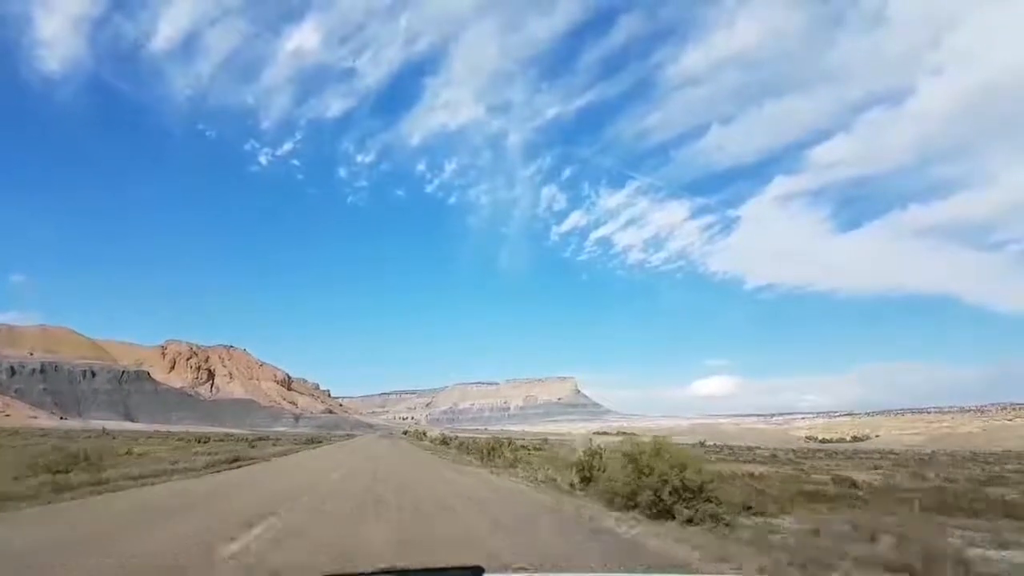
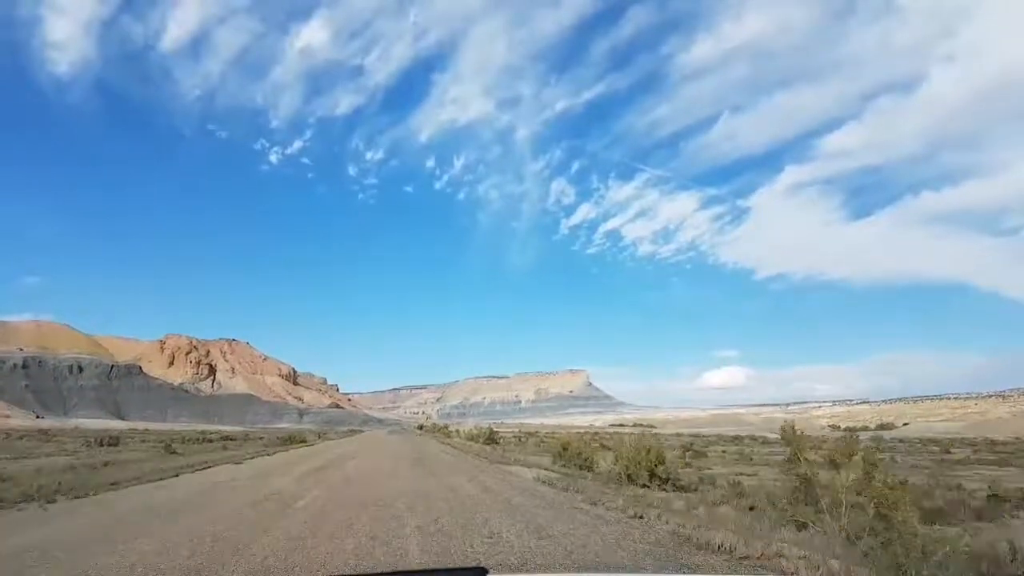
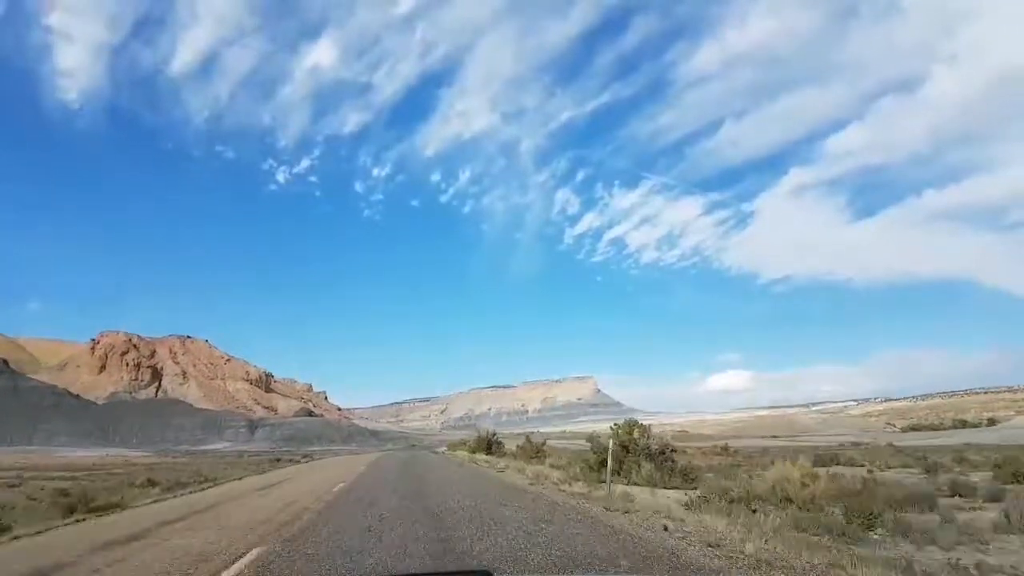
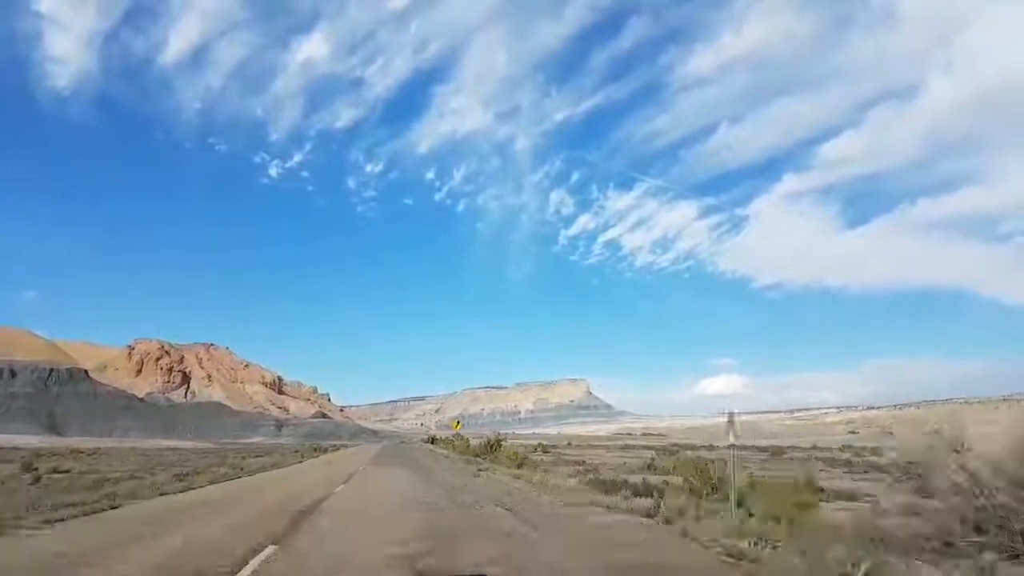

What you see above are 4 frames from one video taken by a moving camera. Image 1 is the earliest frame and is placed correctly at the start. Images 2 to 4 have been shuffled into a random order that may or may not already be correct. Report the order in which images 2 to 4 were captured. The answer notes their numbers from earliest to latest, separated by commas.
2, 4, 3
